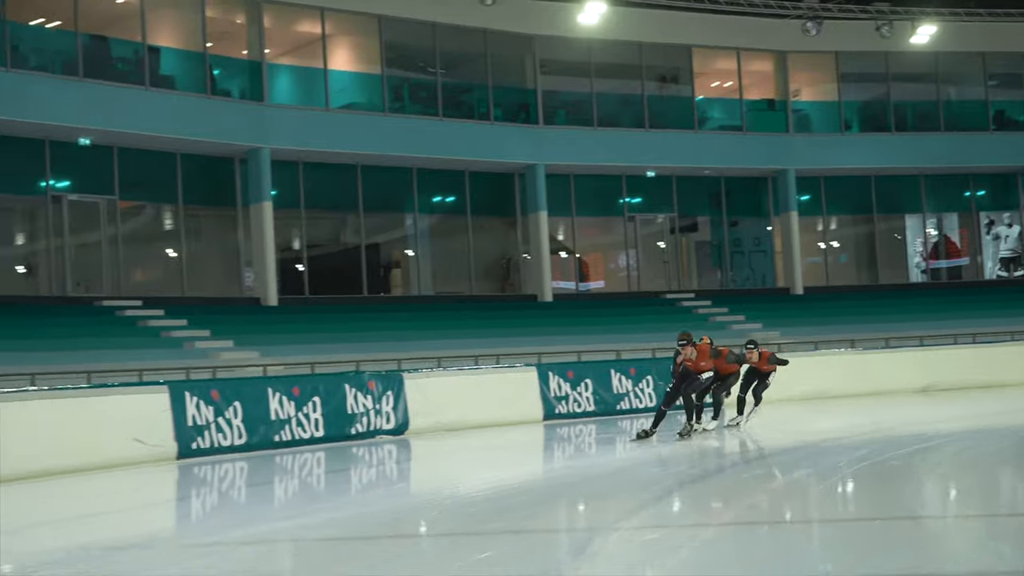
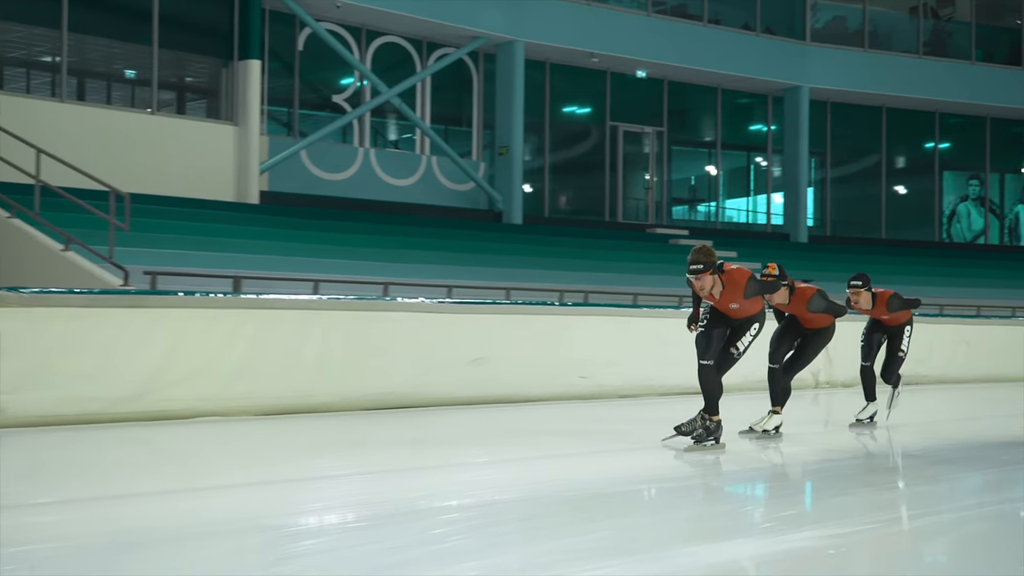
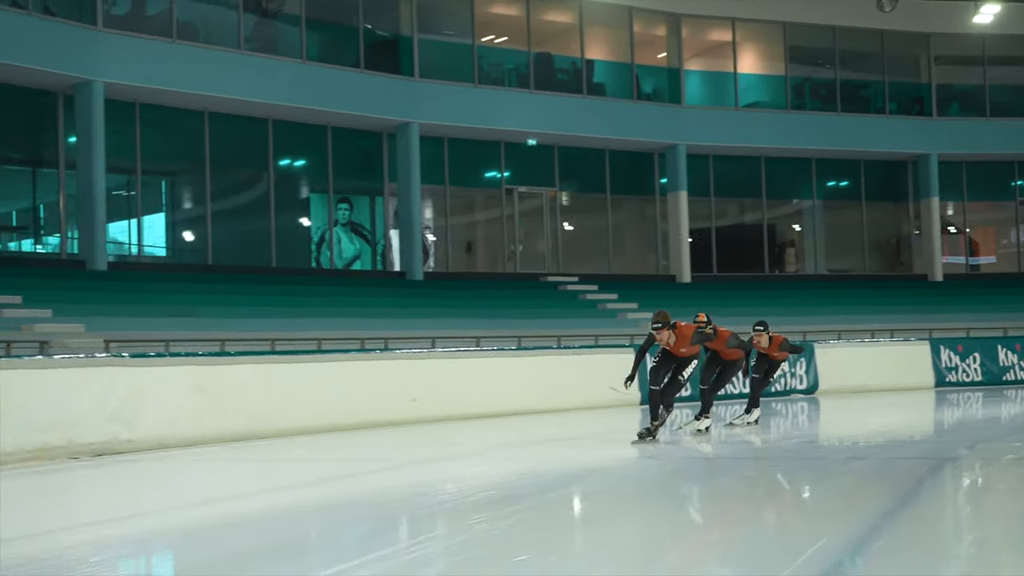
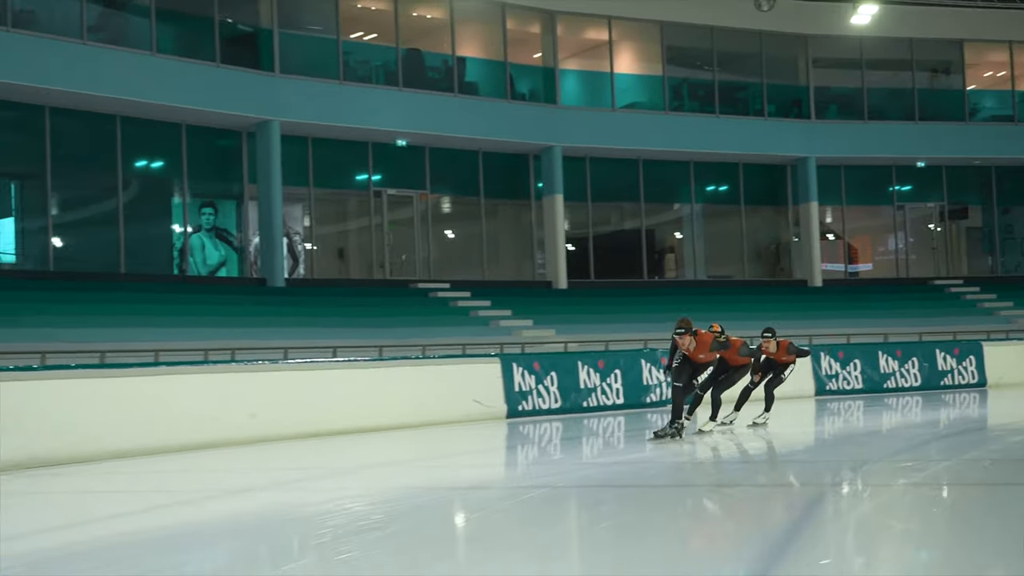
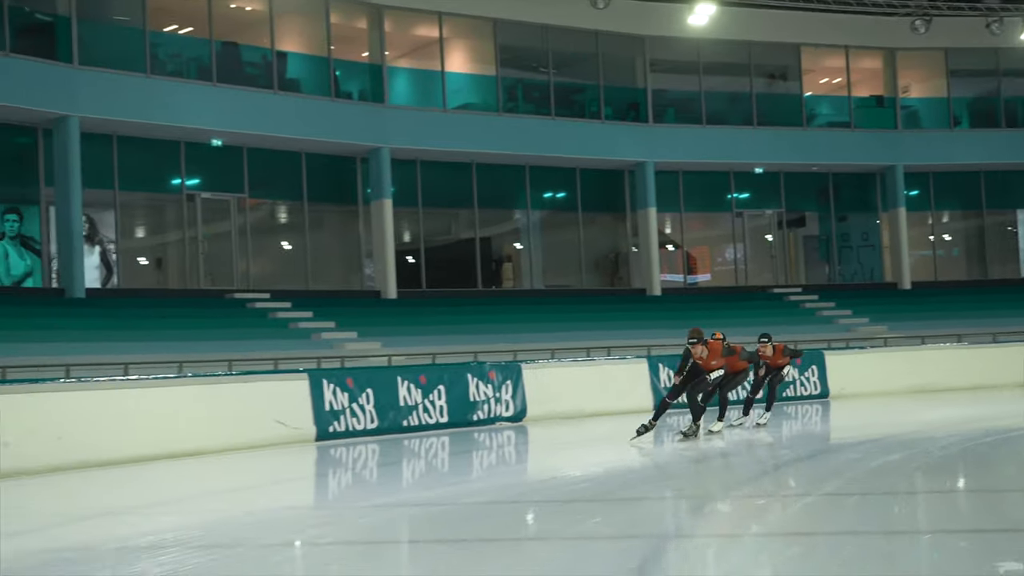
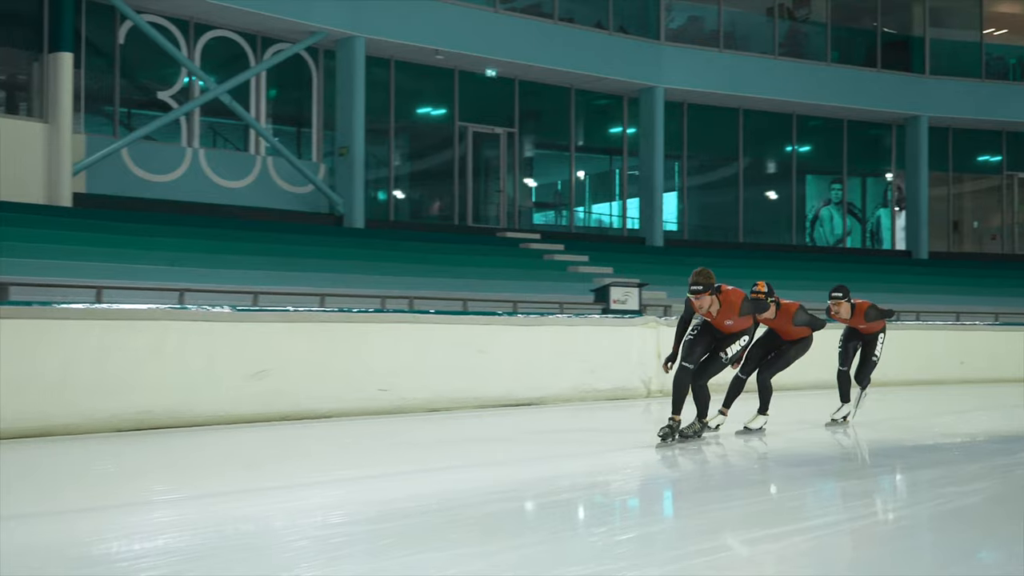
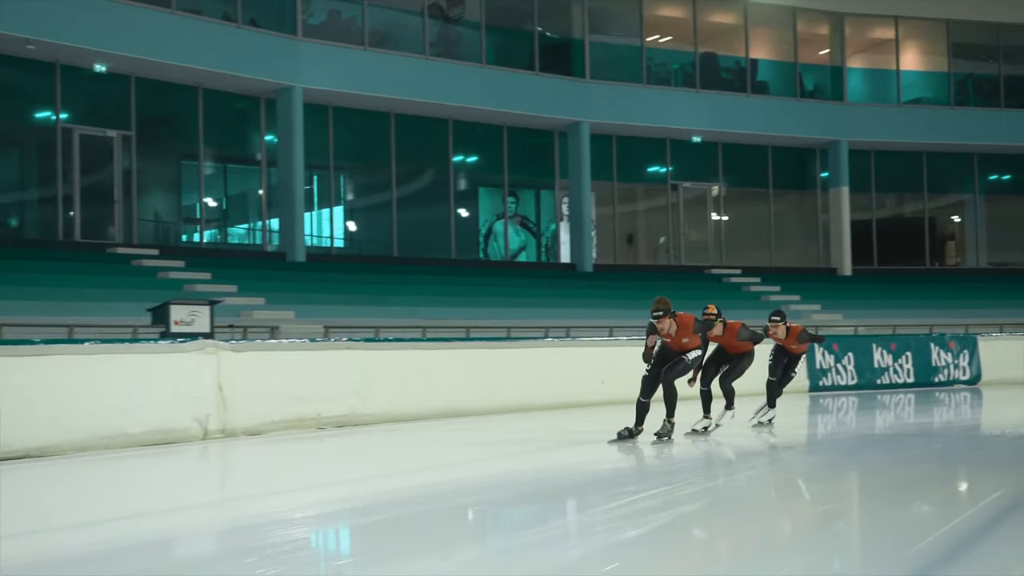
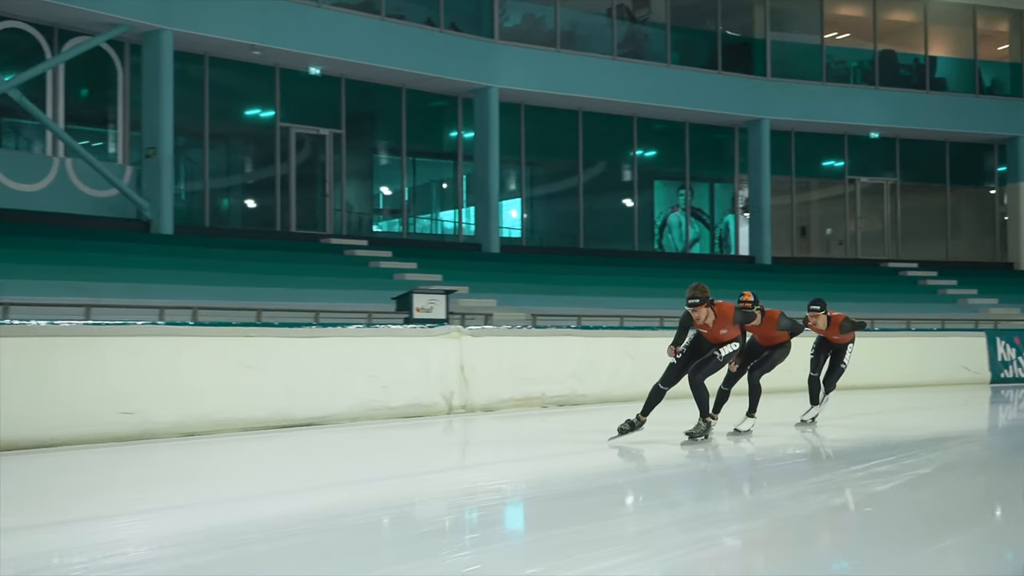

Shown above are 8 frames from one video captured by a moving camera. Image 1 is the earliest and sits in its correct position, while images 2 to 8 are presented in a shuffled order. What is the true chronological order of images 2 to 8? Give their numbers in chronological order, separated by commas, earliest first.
5, 4, 3, 7, 8, 6, 2
